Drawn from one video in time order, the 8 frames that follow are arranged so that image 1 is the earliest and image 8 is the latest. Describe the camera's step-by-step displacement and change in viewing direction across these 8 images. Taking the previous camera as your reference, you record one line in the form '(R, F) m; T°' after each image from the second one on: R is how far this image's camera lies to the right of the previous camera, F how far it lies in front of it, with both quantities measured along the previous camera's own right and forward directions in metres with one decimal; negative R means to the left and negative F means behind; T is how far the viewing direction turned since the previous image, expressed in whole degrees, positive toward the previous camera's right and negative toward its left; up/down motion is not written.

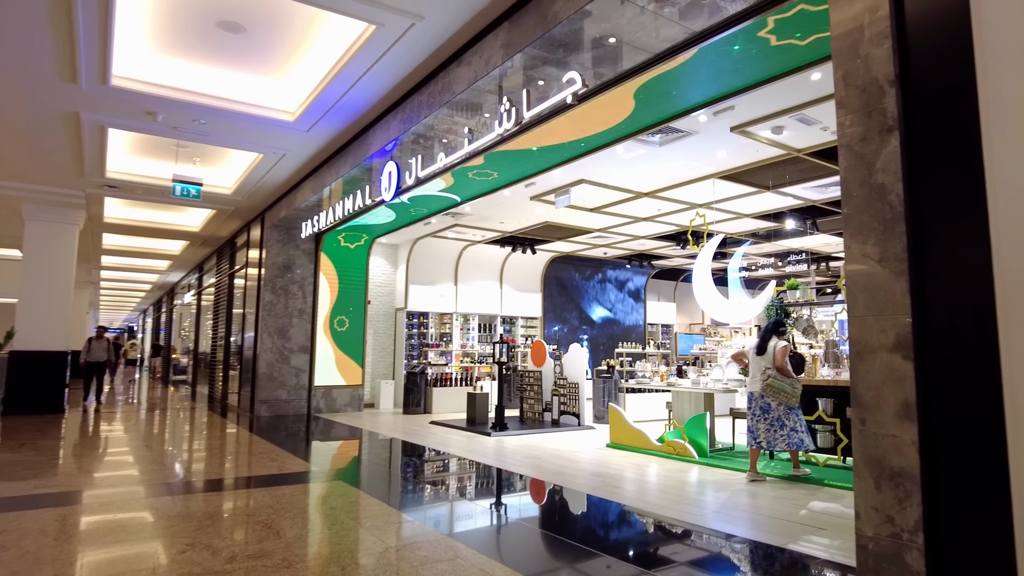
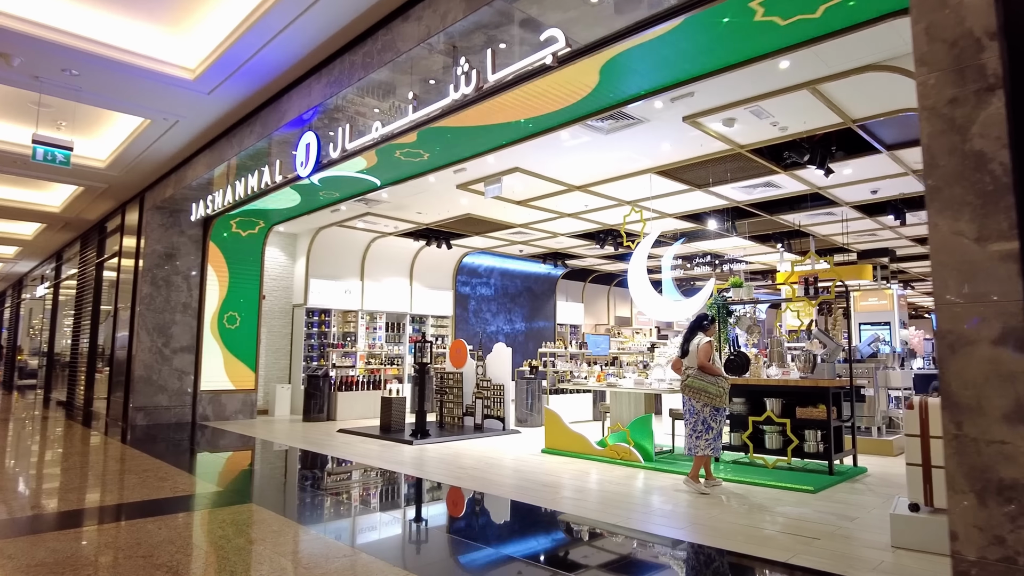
(-0.5, +0.7) m; +10°
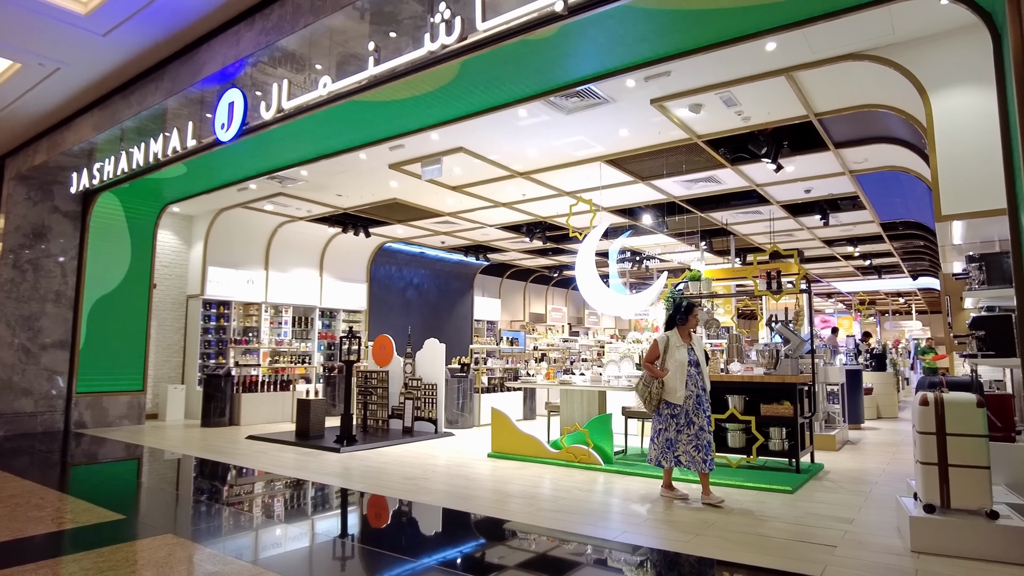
(-0.6, +0.6) m; +10°
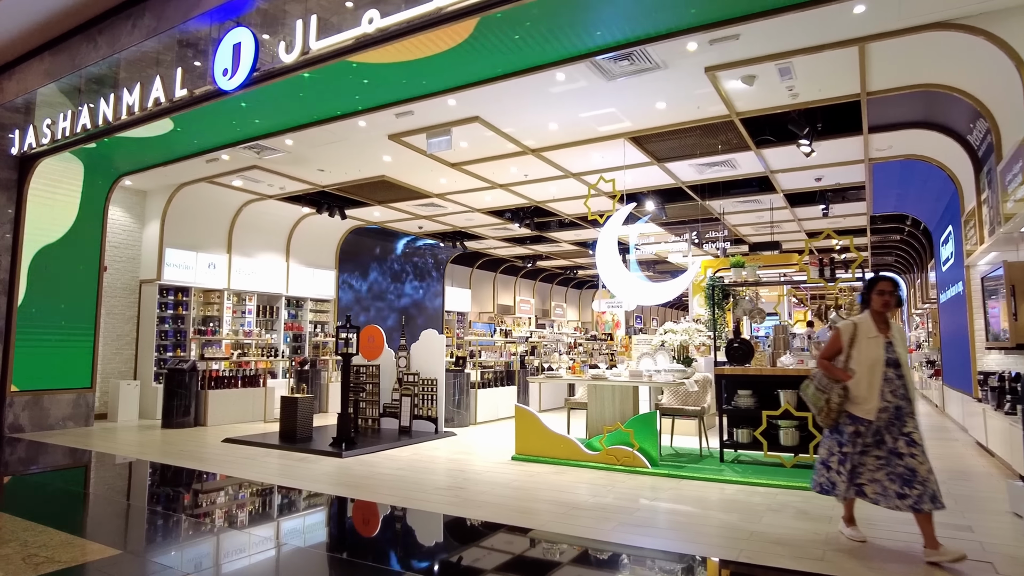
(-0.9, +0.7) m; +6°
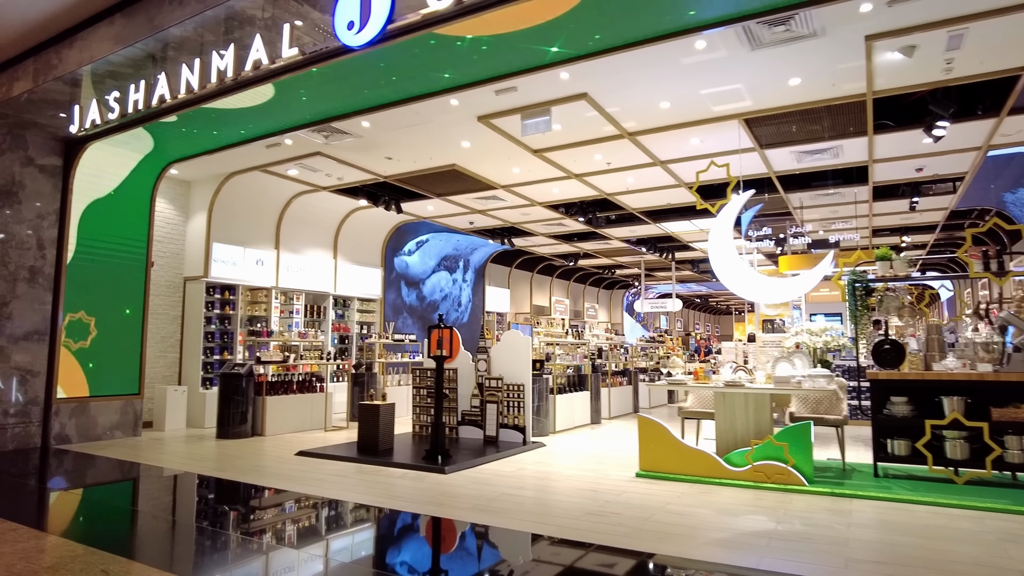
(-1.1, +0.6) m; +1°
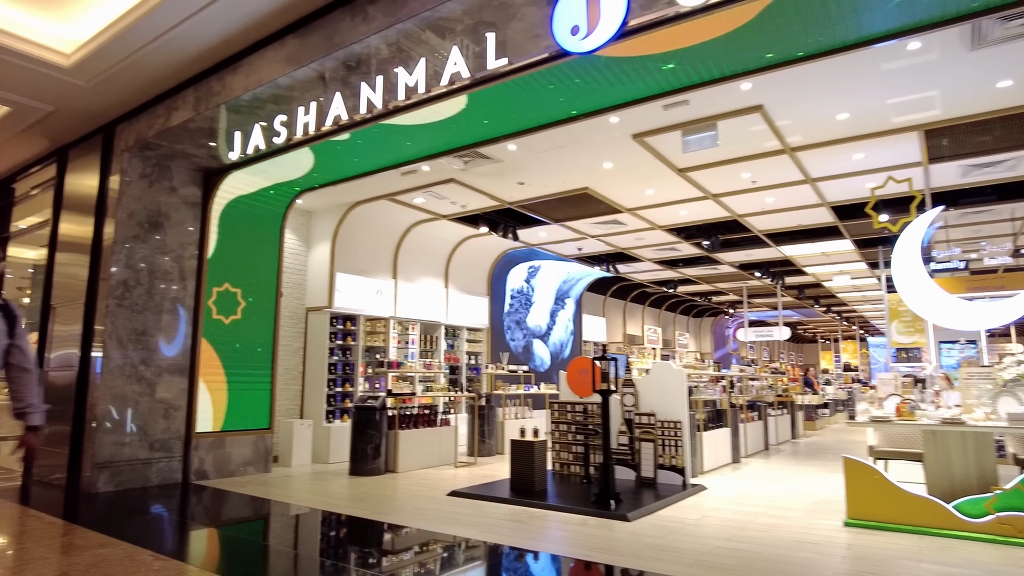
(-1.1, +0.4) m; -4°
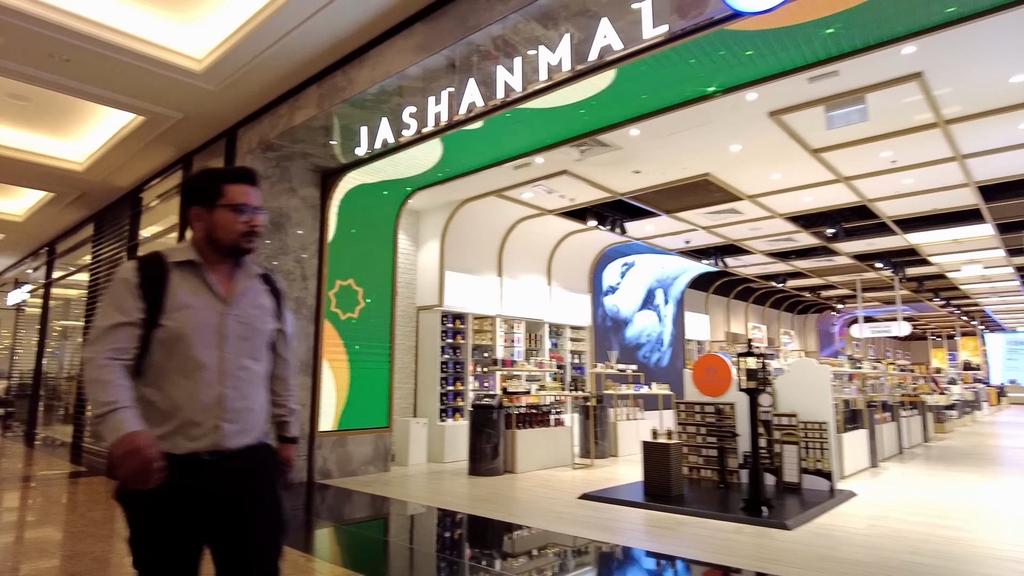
(-0.5, +0.2) m; -7°
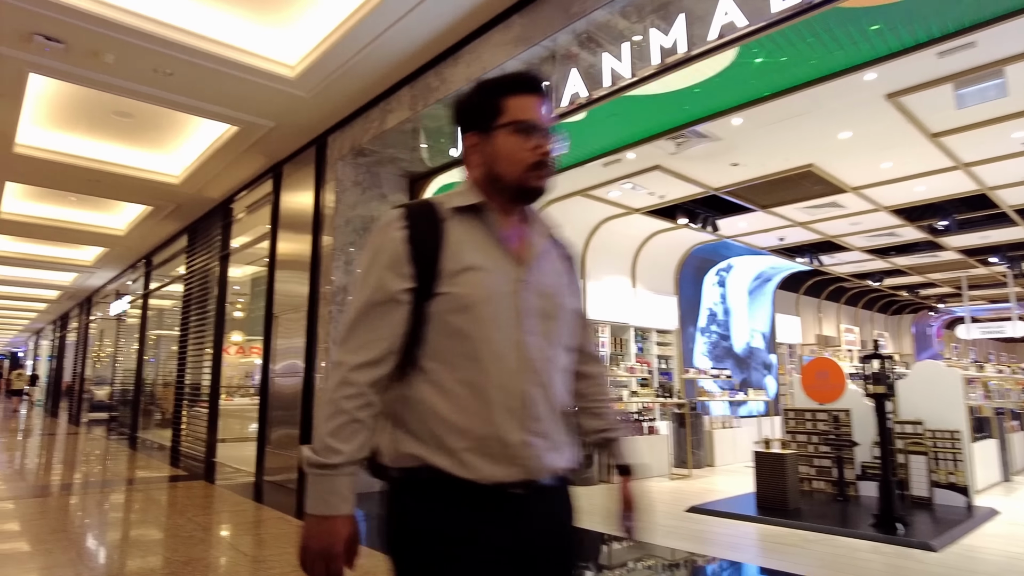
(-0.3, +0.2) m; -6°
